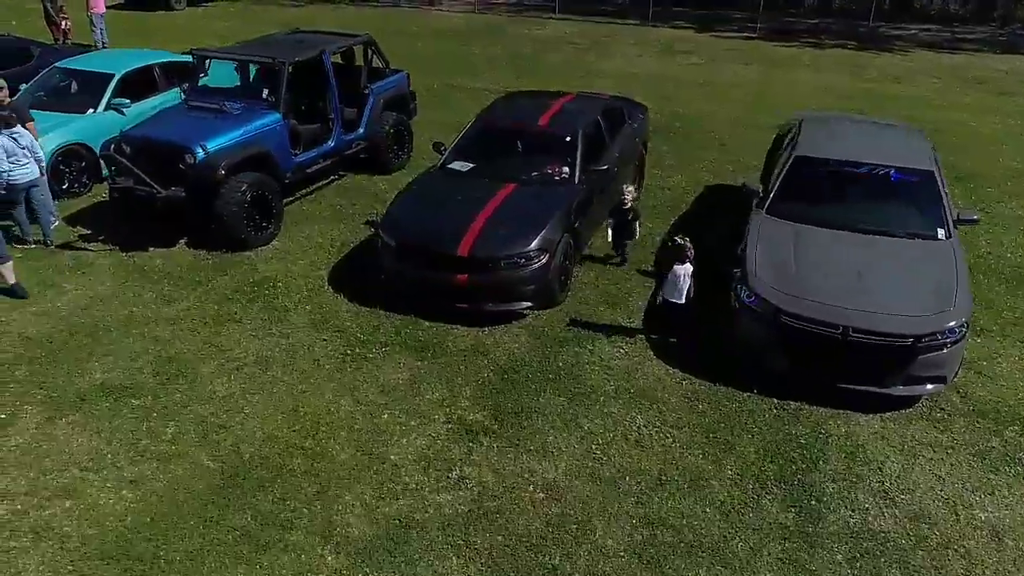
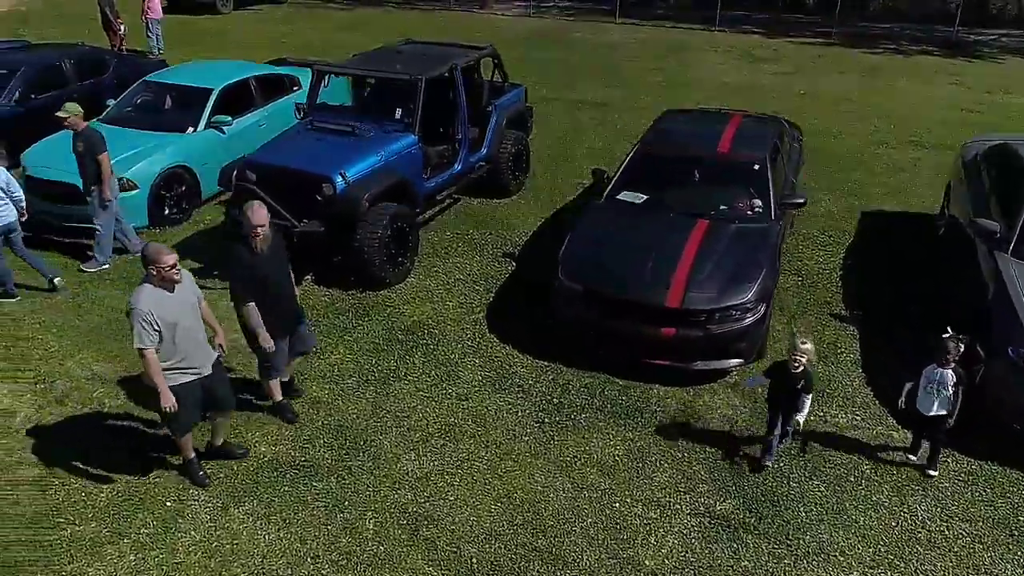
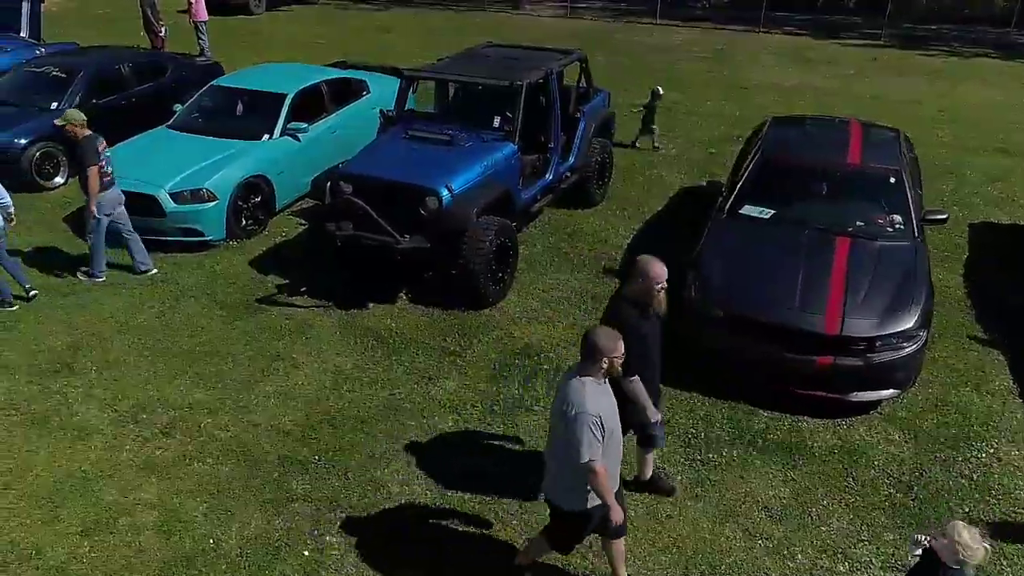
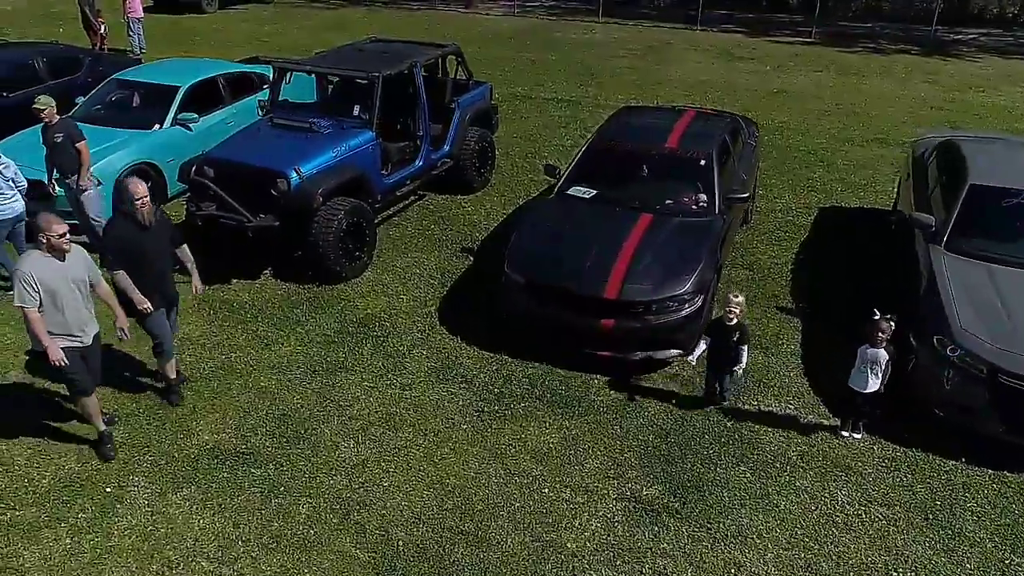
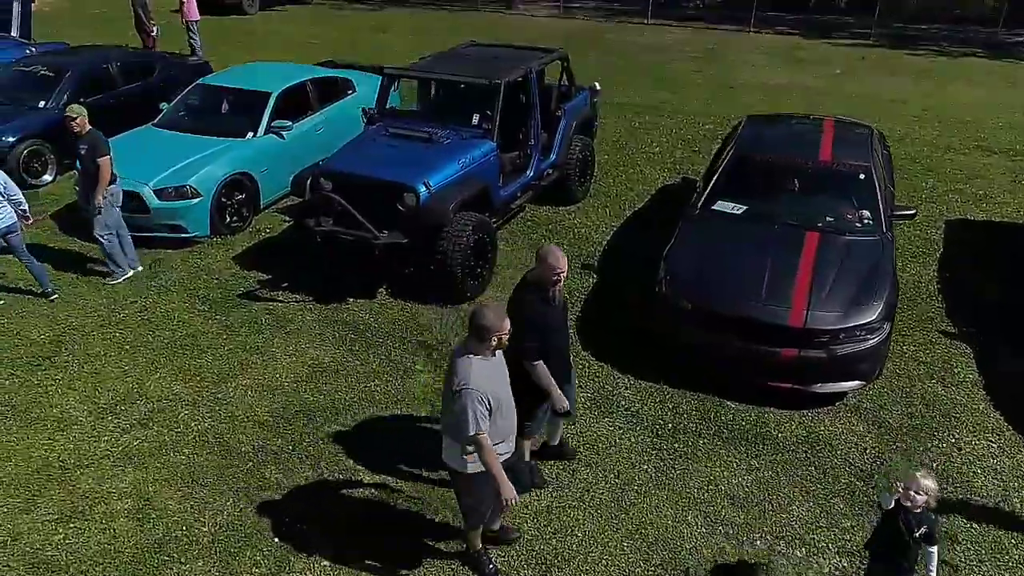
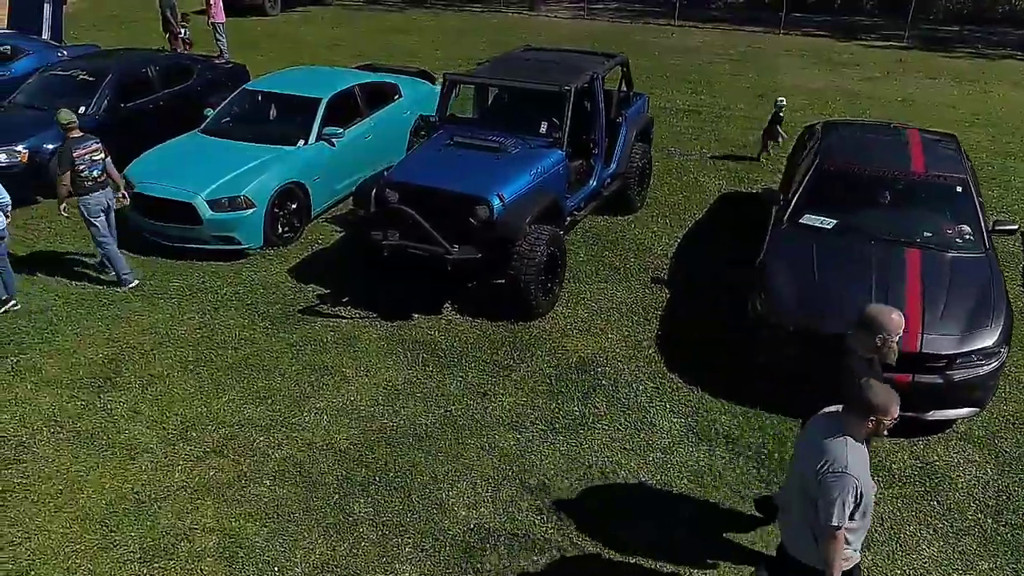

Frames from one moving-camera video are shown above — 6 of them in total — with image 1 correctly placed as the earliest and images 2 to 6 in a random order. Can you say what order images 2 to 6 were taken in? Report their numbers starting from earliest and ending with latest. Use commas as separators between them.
4, 2, 5, 3, 6
